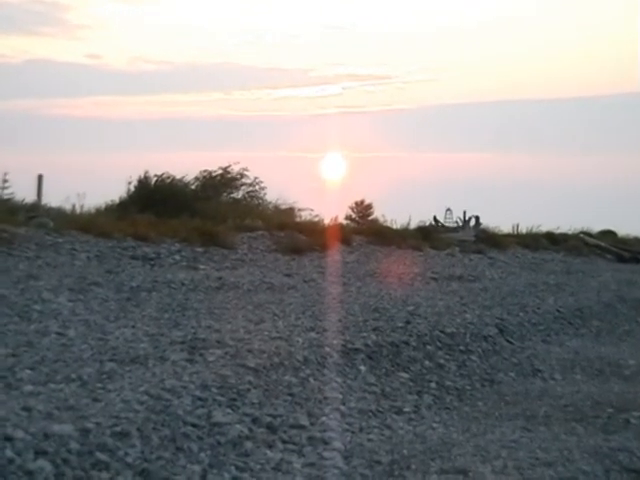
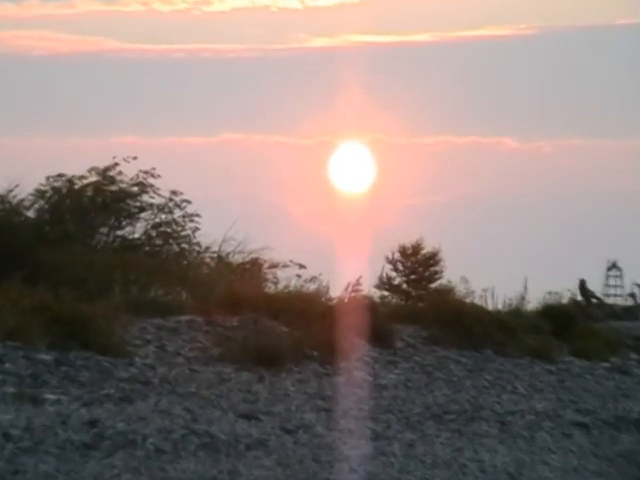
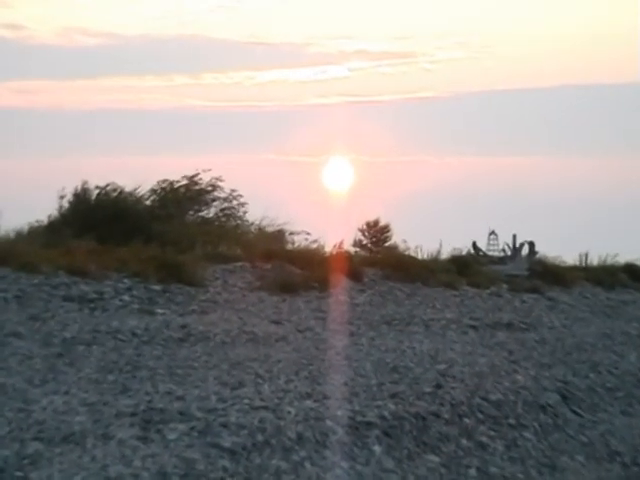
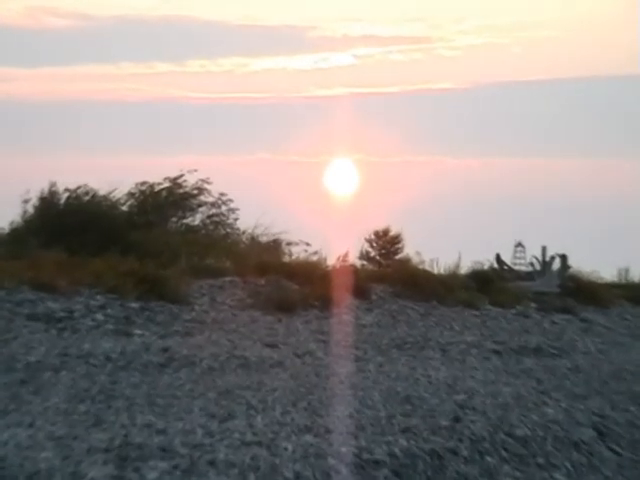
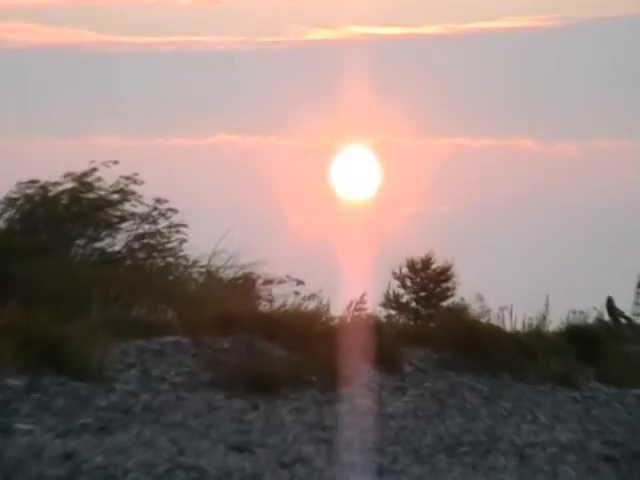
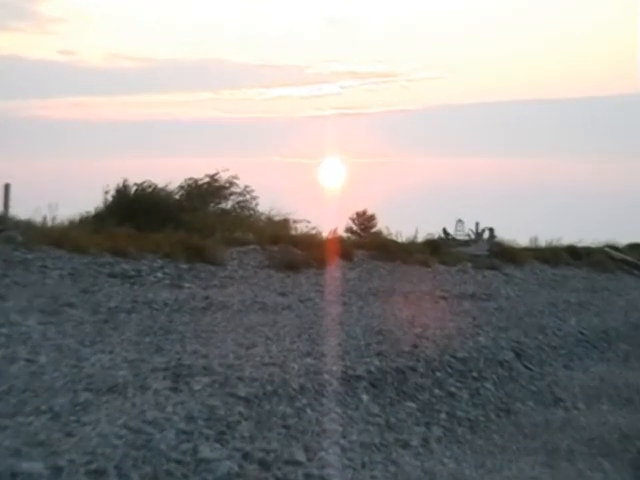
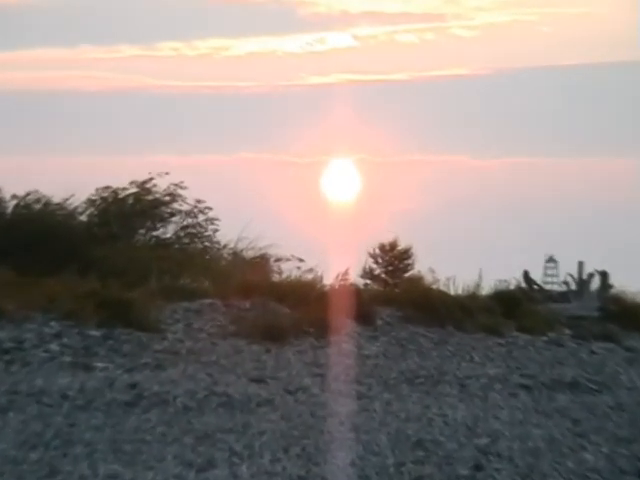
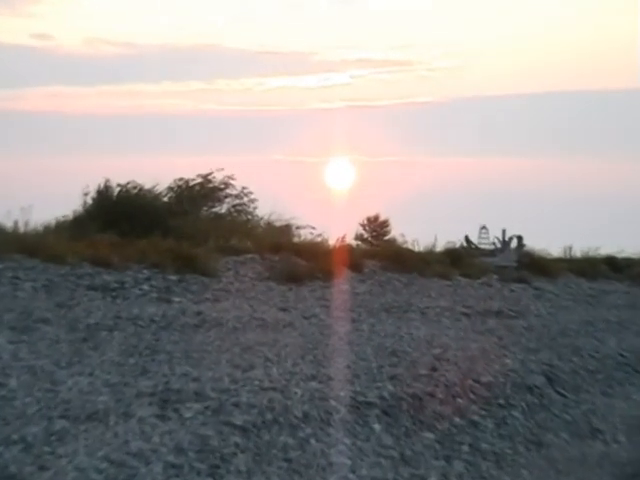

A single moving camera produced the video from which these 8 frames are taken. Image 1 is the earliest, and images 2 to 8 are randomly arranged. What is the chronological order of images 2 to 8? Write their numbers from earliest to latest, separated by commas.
6, 8, 3, 4, 7, 2, 5
